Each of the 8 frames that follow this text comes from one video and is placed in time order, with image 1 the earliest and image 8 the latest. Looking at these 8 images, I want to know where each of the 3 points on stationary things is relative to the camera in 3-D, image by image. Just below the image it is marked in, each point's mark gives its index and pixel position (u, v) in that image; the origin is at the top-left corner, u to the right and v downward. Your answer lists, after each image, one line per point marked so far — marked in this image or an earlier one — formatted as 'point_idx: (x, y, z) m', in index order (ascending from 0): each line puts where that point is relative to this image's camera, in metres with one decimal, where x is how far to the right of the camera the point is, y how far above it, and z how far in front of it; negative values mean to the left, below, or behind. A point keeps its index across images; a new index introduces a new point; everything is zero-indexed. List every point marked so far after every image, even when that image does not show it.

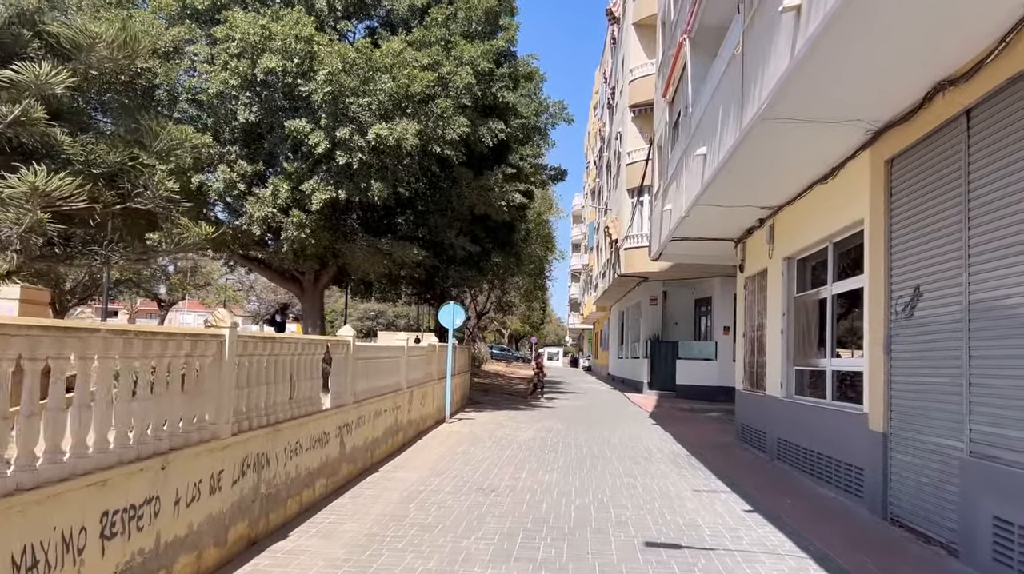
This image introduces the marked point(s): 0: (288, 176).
0: (-3.4, +1.7, +14.2) m
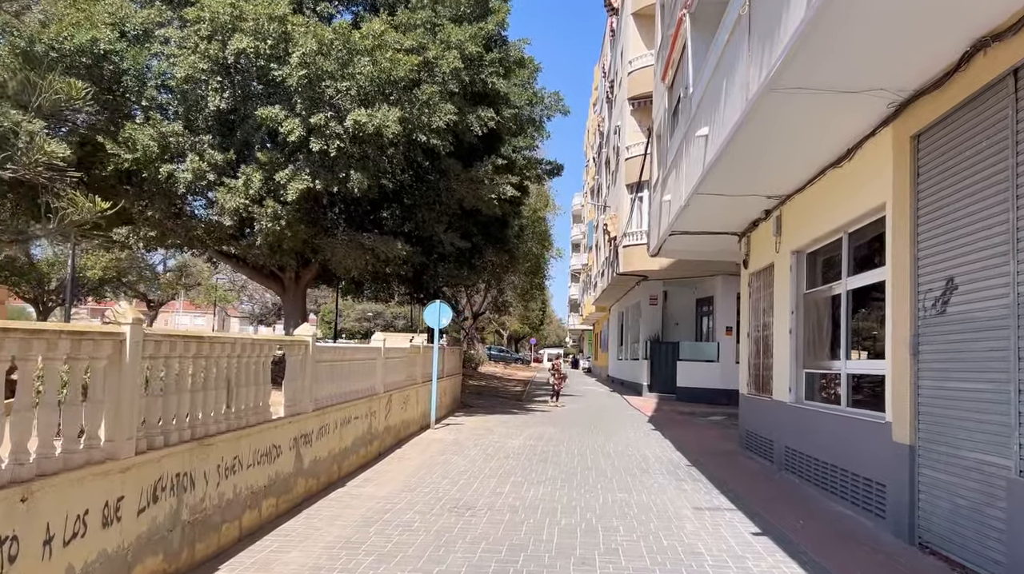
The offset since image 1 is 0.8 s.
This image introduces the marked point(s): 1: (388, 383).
0: (-3.5, +1.7, +13.3) m
1: (-1.4, -1.1, +11.0) m
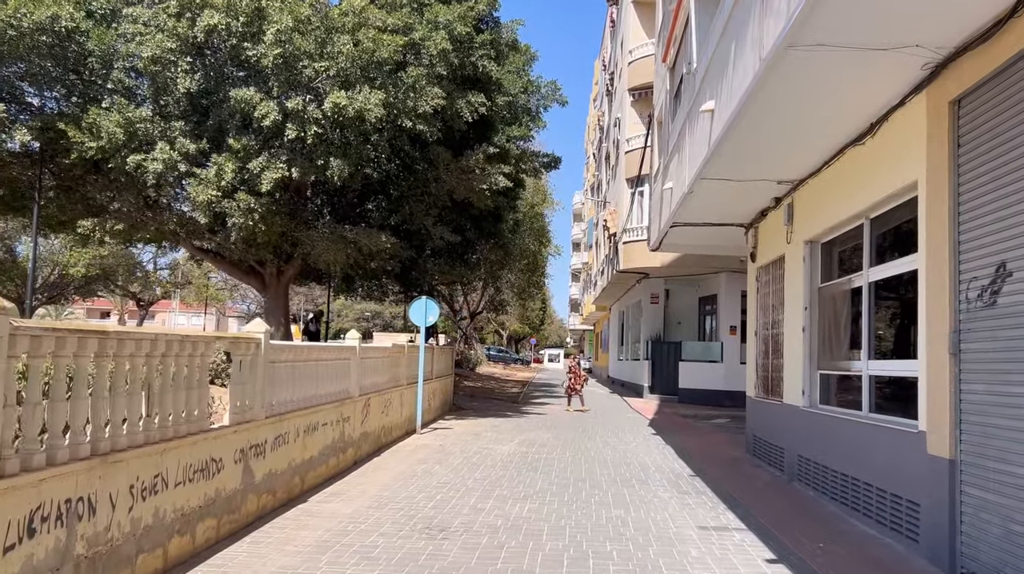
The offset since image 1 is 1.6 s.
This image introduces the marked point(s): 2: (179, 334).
0: (-3.6, +1.8, +12.4) m
1: (-1.6, -1.1, +10.1) m
2: (-1.8, -0.2, +5.0) m
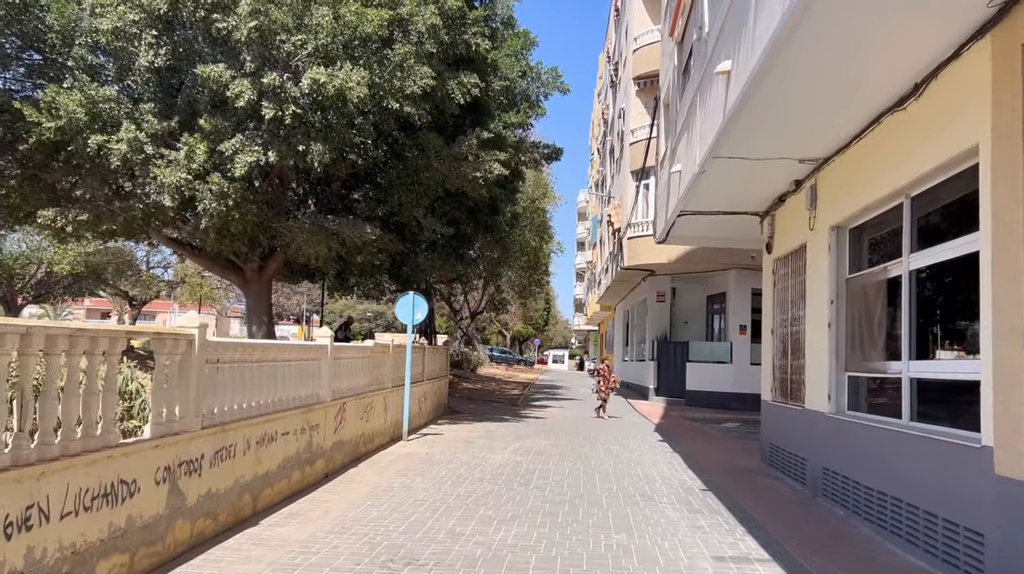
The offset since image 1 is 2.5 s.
0: (-3.7, +1.8, +11.4) m
1: (-1.7, -1.0, +9.1) m
2: (-1.9, -0.2, +4.0) m
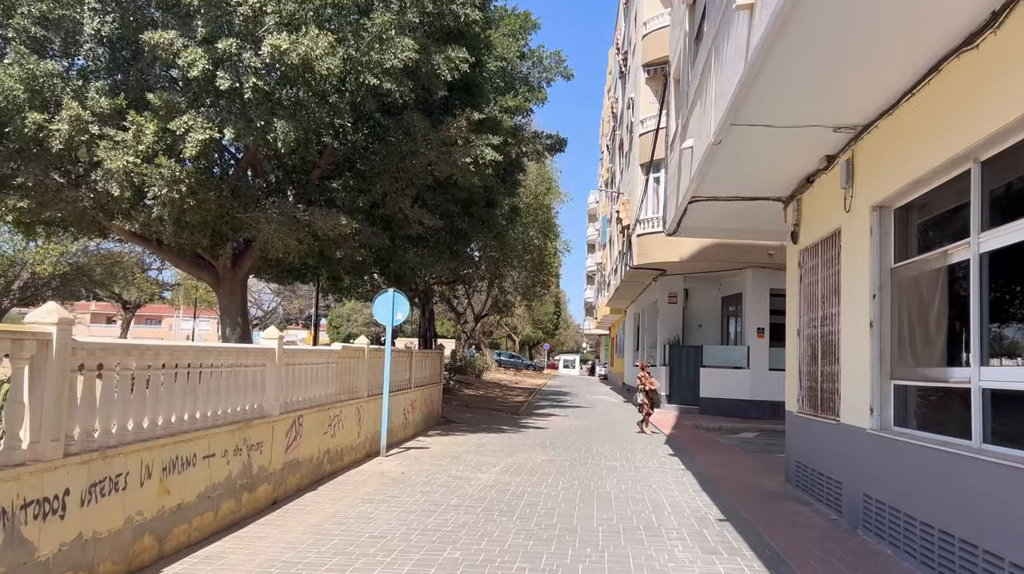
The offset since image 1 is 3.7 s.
0: (-3.8, +1.9, +10.2) m
1: (-1.8, -0.9, +7.8) m
2: (-2.1, -0.1, +2.7) m
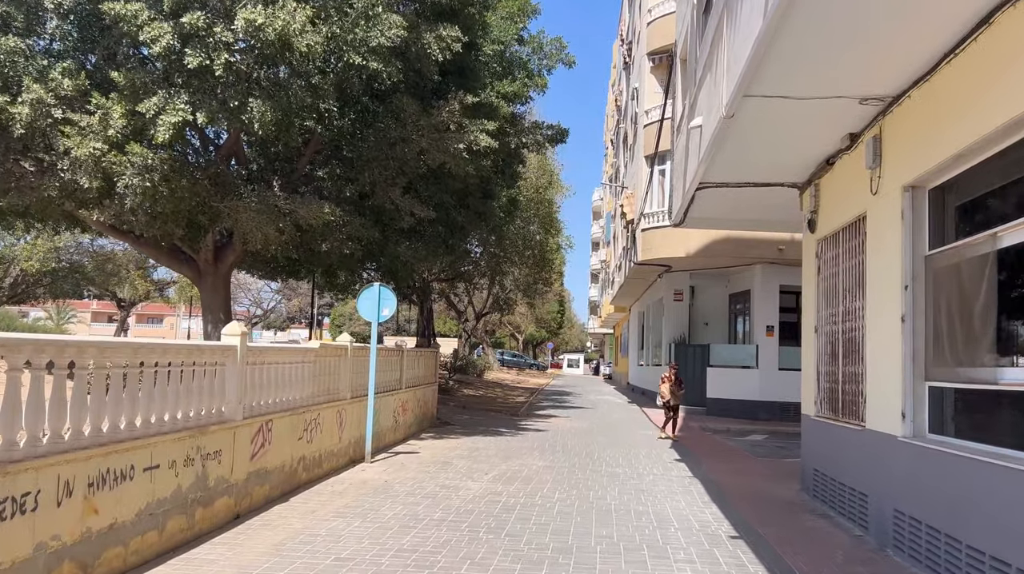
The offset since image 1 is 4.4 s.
0: (-3.9, +1.9, +9.5) m
1: (-1.9, -0.9, +7.1) m
2: (-2.2, 0.0, +2.0) m
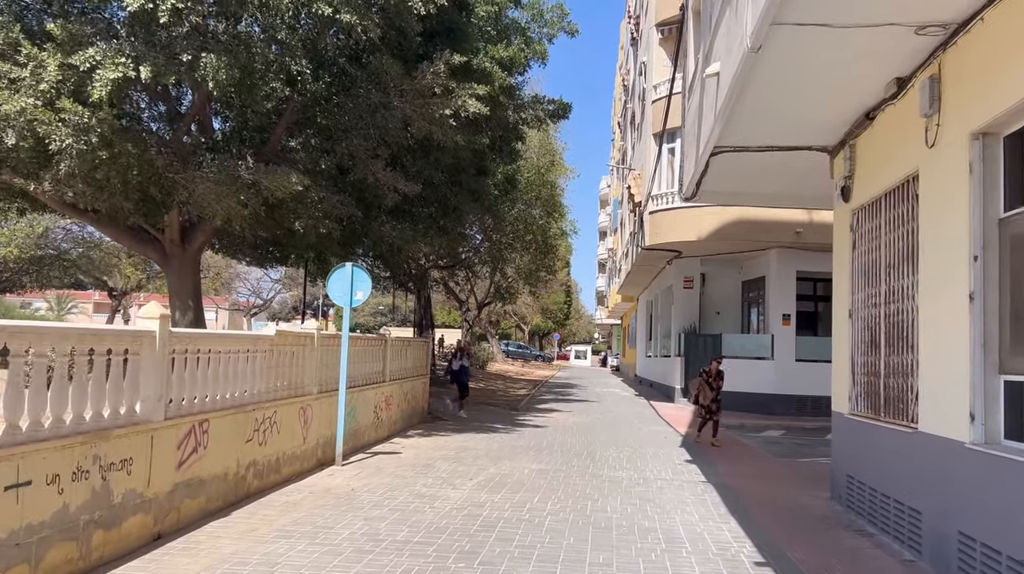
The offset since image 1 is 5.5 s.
0: (-4.0, +2.1, +8.3) m
1: (-2.0, -0.7, +6.0) m
2: (-2.4, +0.1, +0.8) m
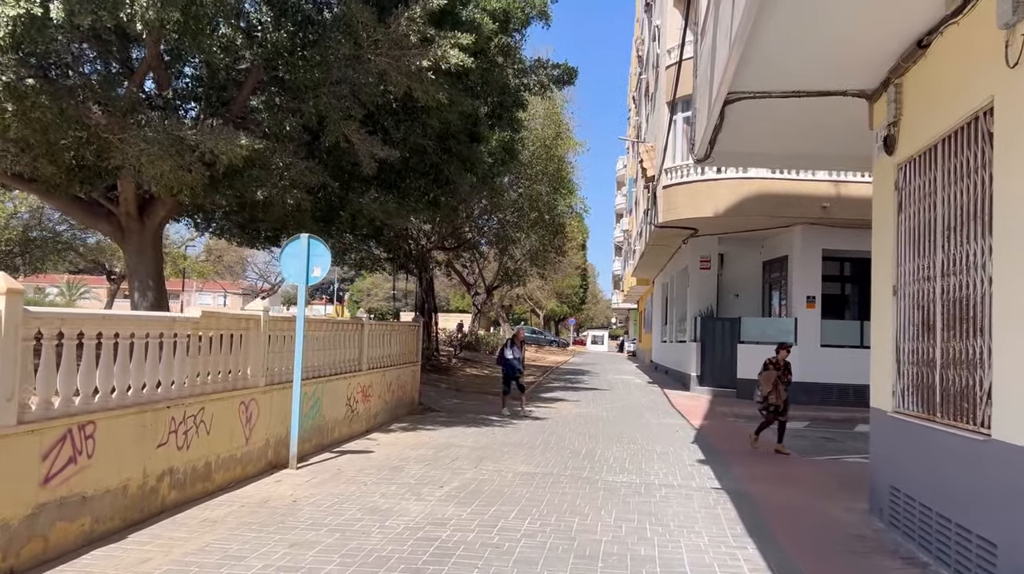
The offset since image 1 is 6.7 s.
0: (-4.2, +2.3, +7.1) m
1: (-2.2, -0.5, +4.8) m
2: (-2.7, +0.2, -0.4) m
